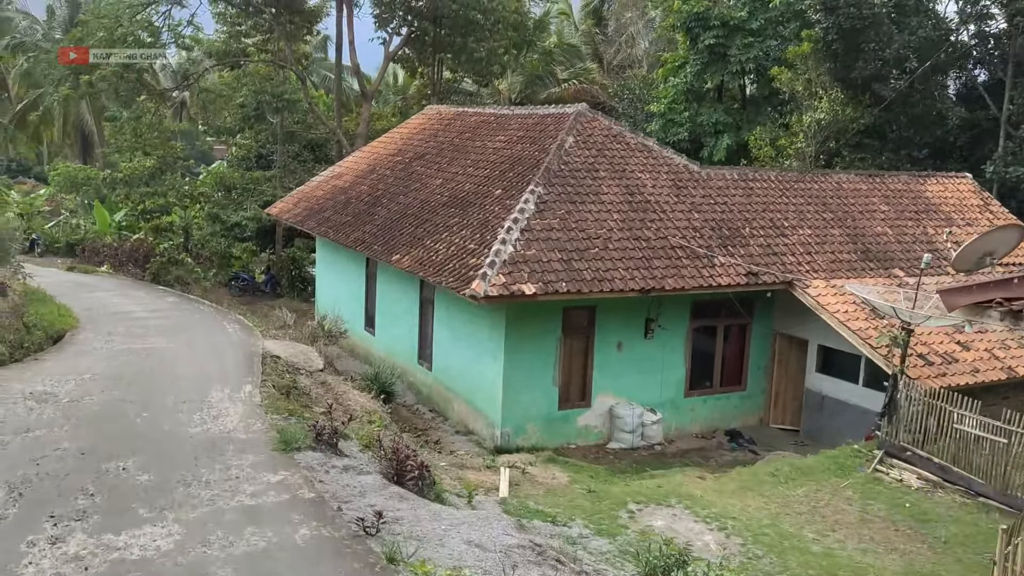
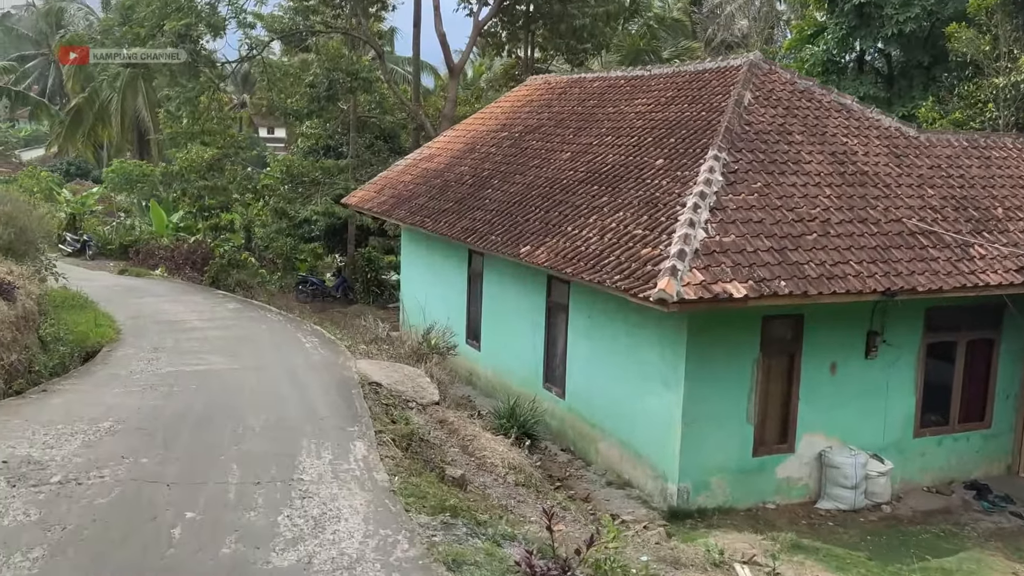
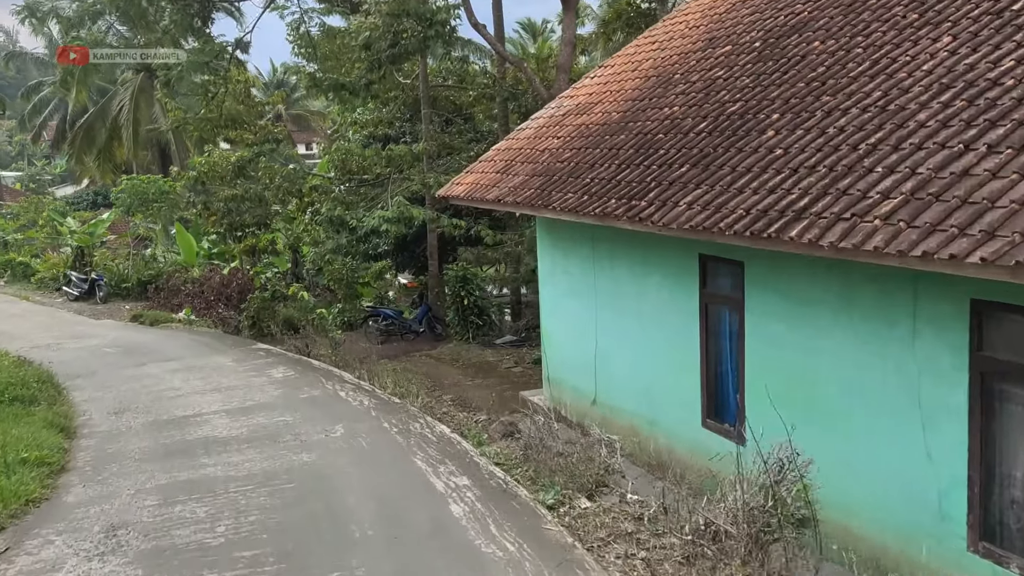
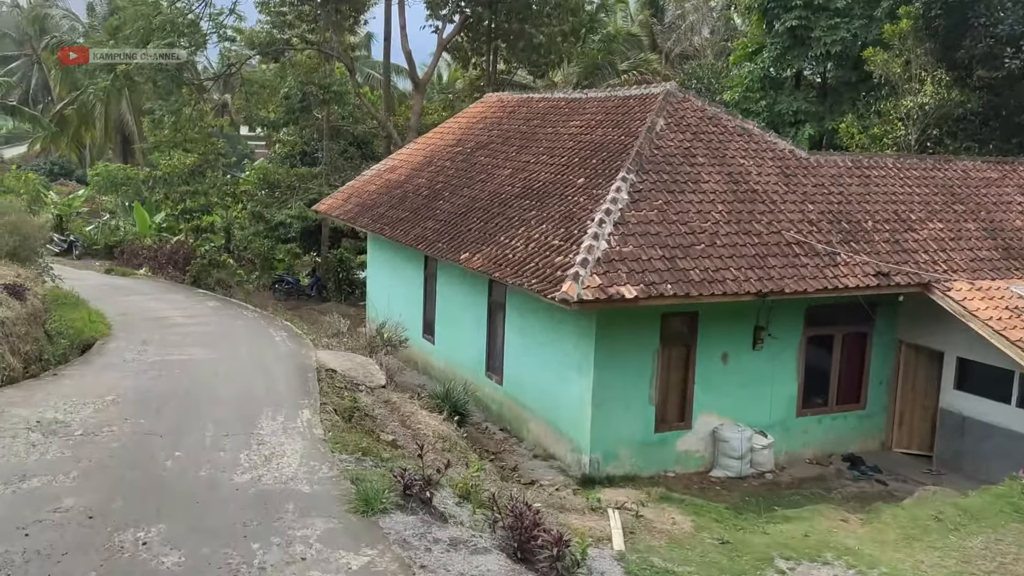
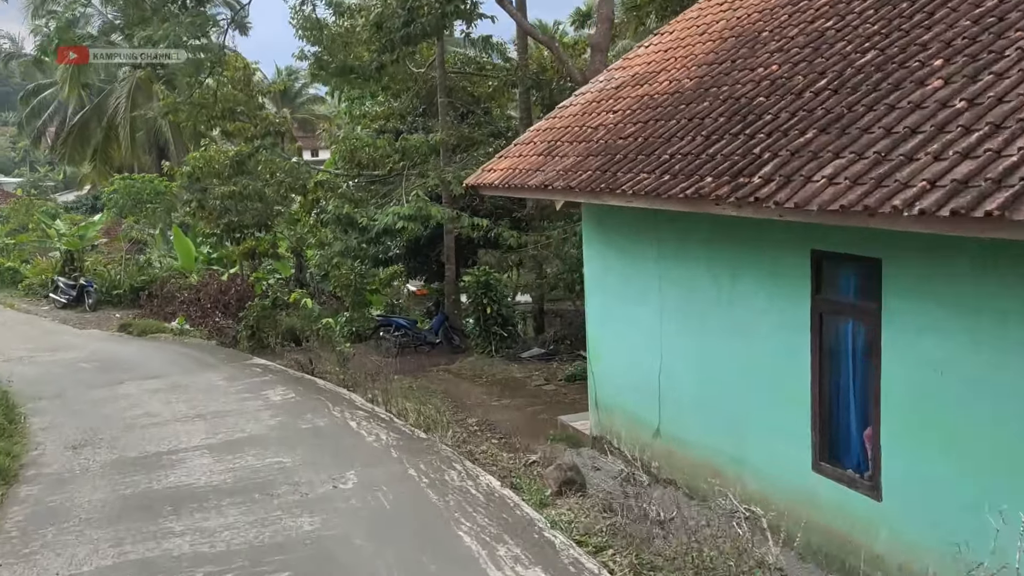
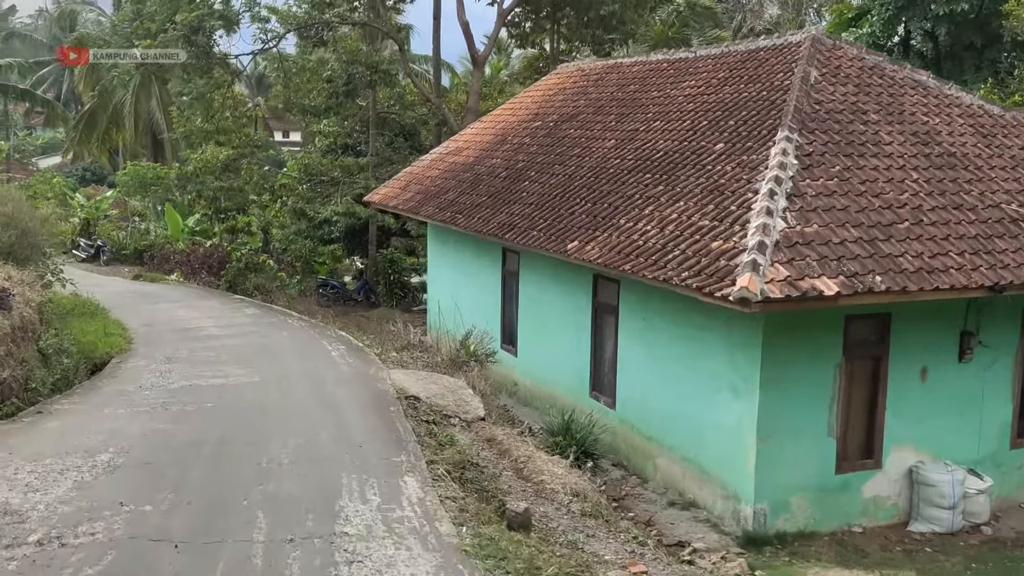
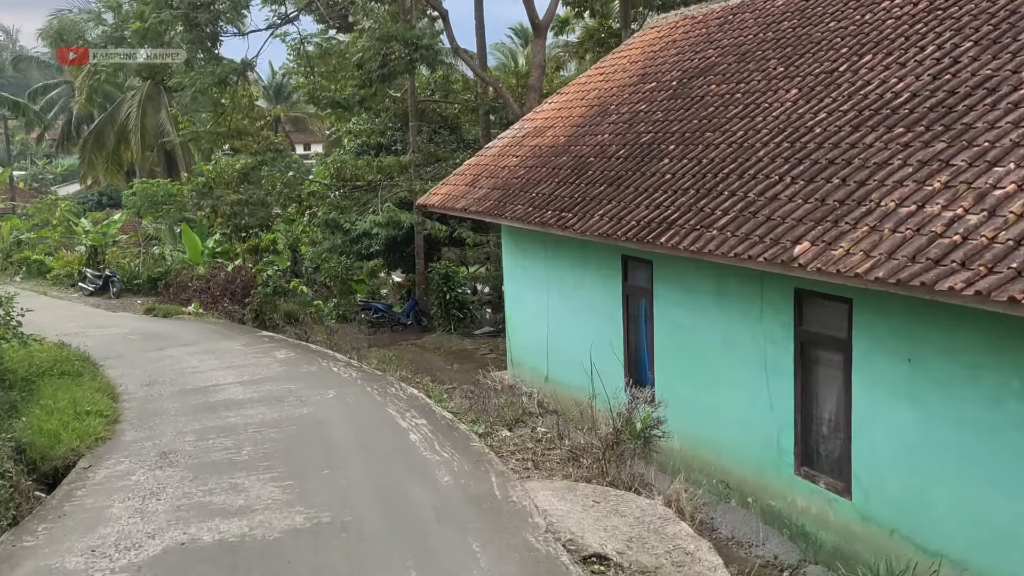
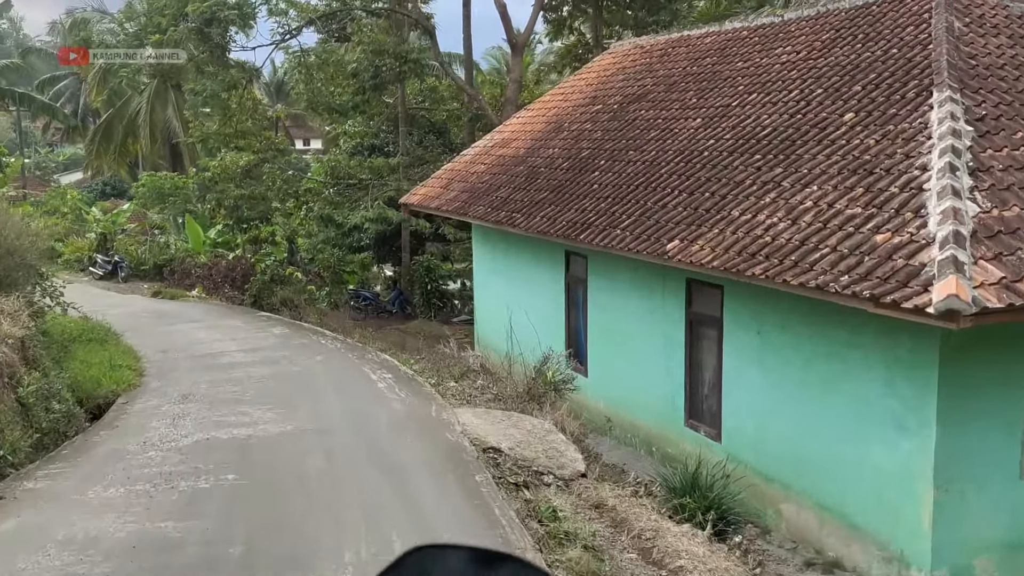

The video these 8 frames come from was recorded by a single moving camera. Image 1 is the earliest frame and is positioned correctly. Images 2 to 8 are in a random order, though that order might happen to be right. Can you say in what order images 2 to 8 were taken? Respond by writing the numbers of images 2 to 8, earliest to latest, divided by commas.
4, 2, 6, 8, 7, 3, 5
